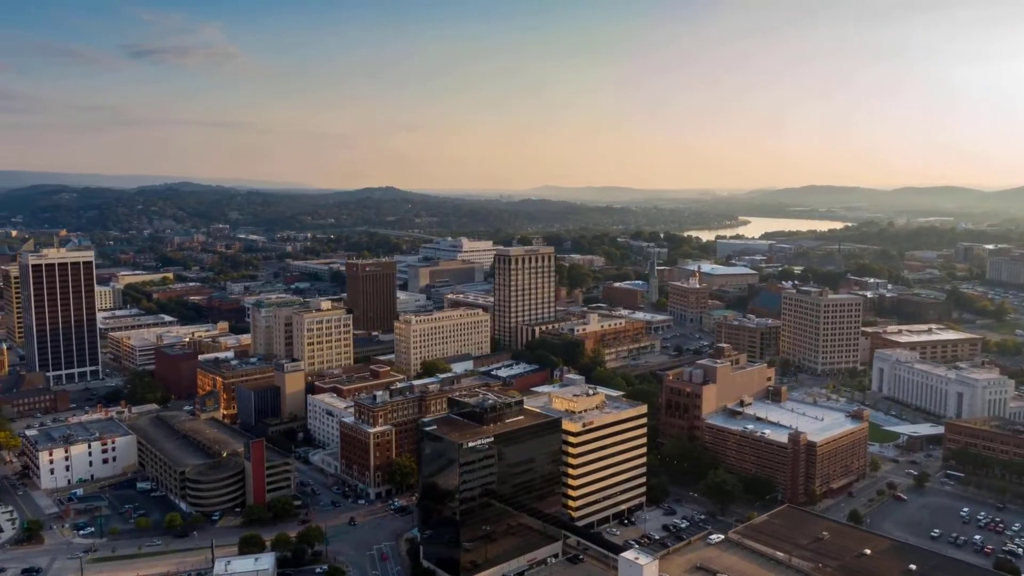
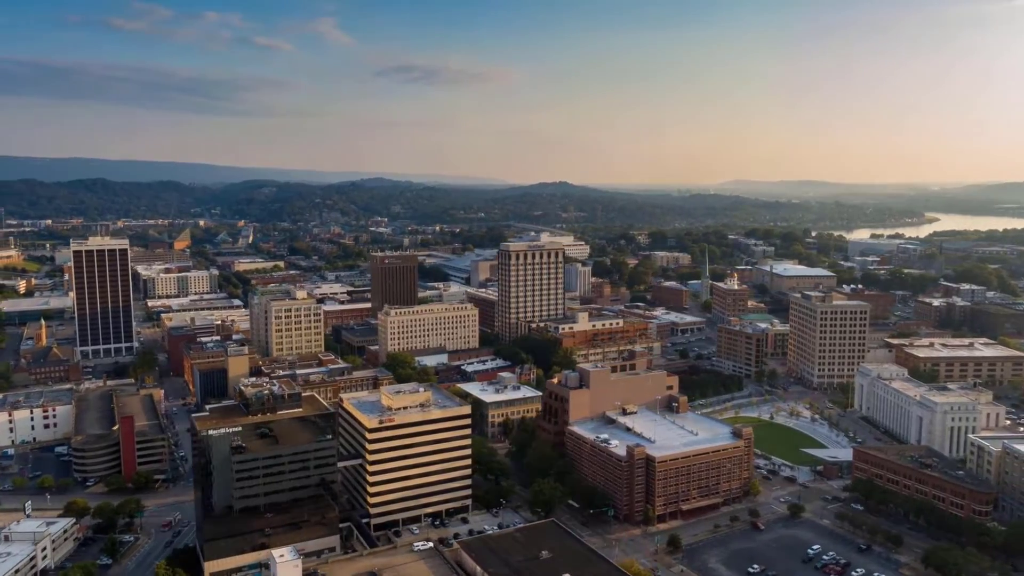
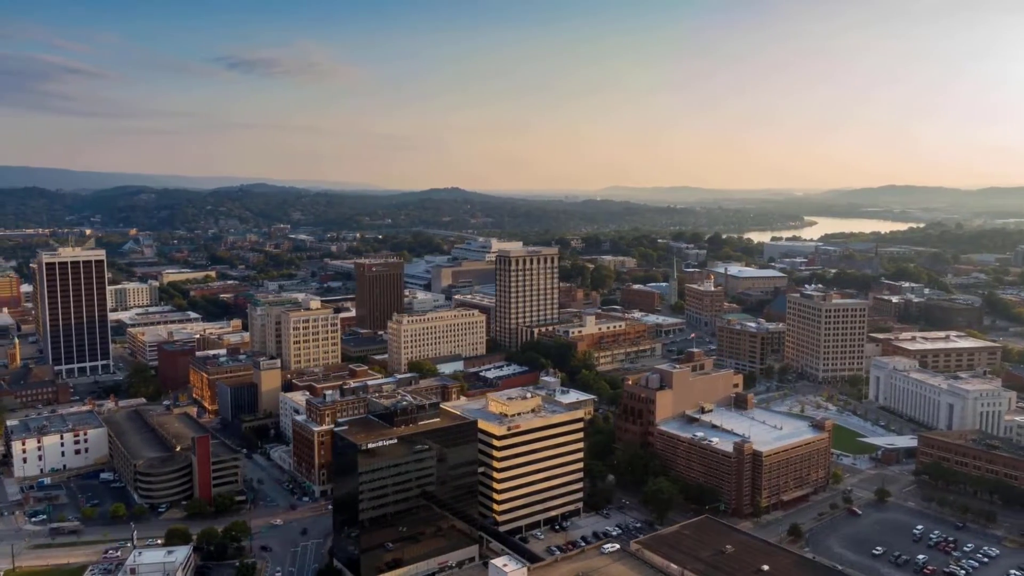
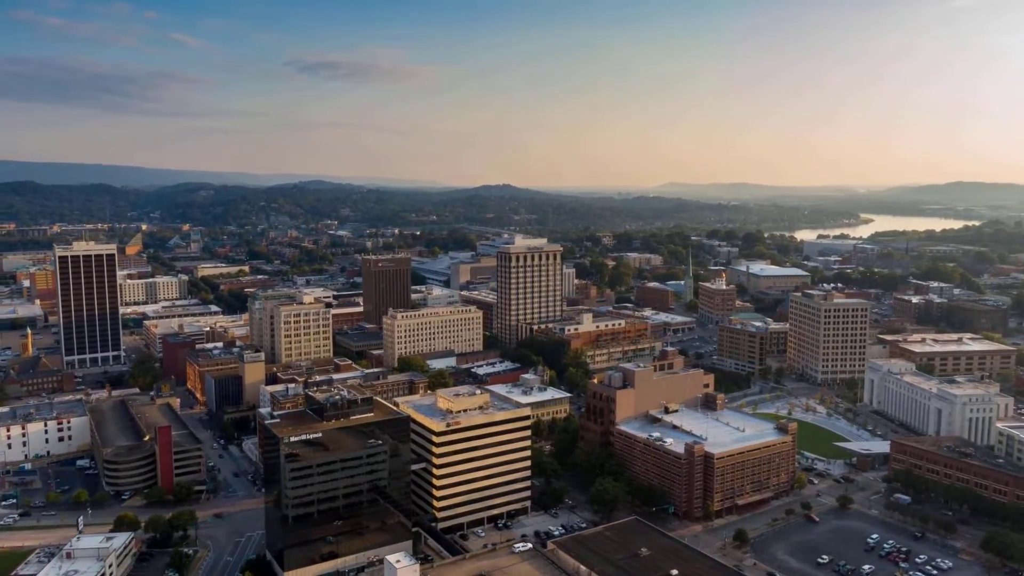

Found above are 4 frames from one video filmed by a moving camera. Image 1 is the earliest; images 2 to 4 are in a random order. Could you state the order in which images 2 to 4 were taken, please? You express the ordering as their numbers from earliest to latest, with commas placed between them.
3, 4, 2
